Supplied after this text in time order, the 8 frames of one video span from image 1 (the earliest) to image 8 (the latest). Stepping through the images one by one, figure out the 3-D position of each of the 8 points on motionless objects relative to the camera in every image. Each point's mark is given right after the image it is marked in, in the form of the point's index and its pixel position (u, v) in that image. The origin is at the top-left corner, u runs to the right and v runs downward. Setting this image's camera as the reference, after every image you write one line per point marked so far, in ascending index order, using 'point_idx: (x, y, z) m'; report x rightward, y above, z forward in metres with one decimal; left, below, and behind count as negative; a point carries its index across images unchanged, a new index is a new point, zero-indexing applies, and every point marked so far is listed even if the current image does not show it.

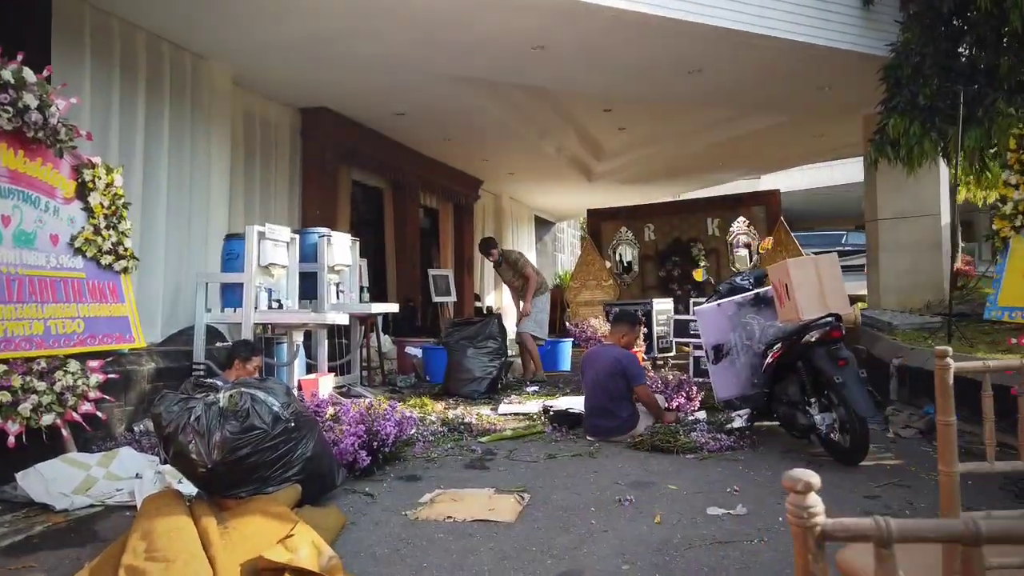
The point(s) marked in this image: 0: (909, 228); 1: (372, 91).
0: (+4.0, +0.6, +7.7) m
1: (-1.4, +1.9, +7.5) m
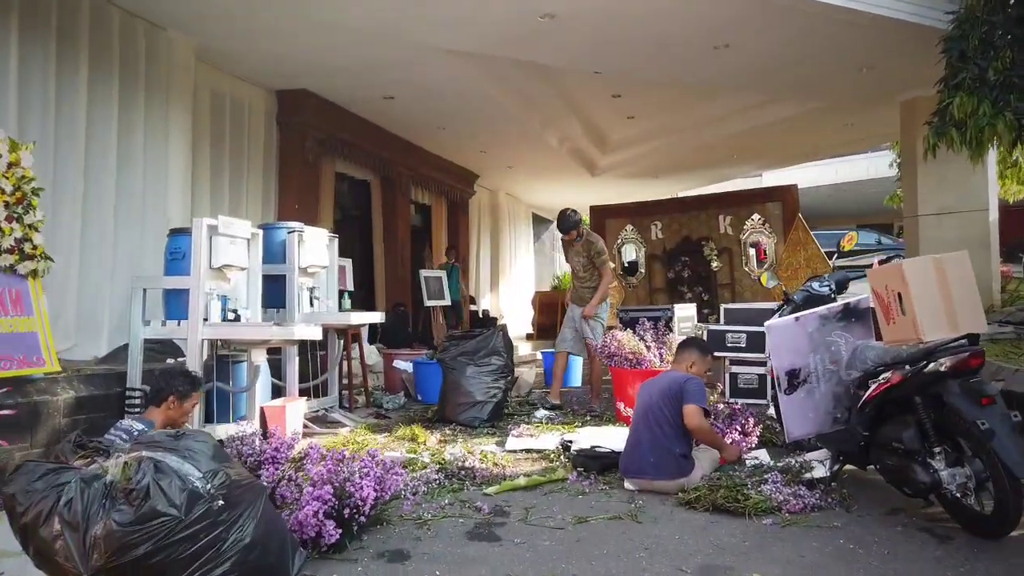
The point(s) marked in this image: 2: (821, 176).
0: (+4.0, +0.6, +6.9) m
1: (-1.4, +1.9, +6.7) m
2: (+6.5, +2.4, +16.1) m
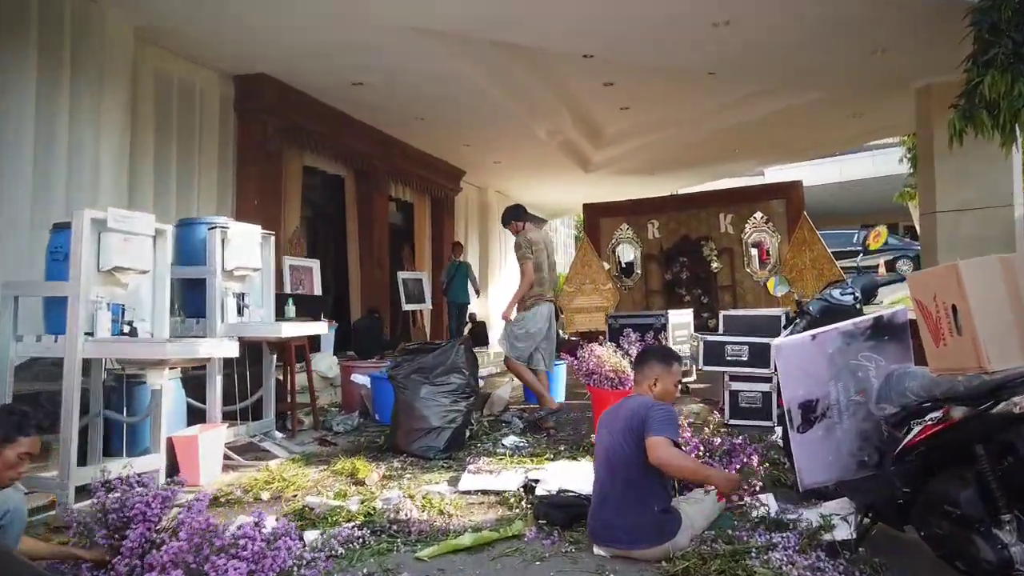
0: (+3.9, +0.5, +6.3) m
1: (-1.5, +1.9, +6.1) m
2: (+6.4, +2.3, +15.4) m
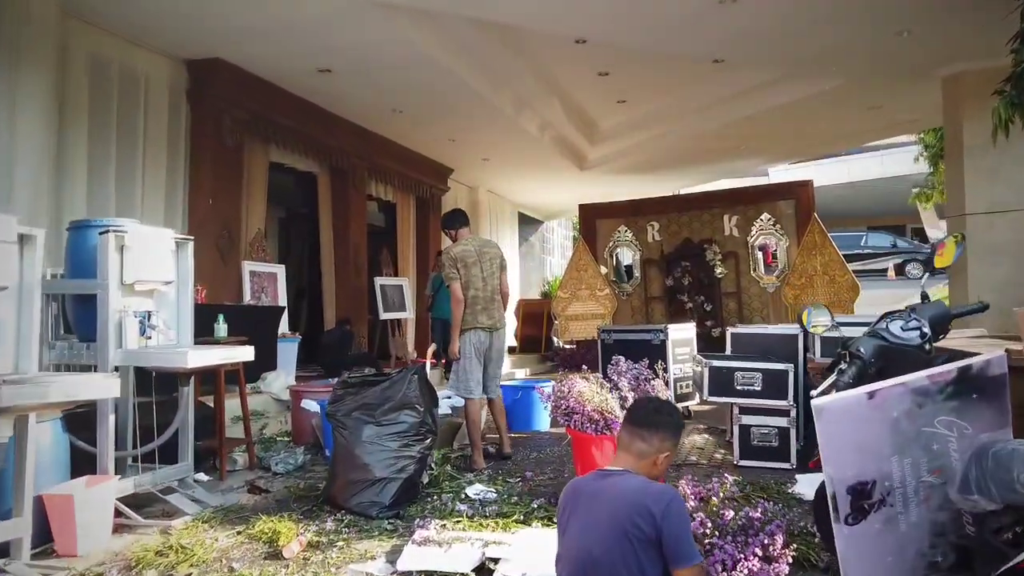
0: (+3.7, +0.5, +5.6) m
1: (-1.7, +1.8, +5.4) m
2: (+6.3, +2.2, +14.8) m
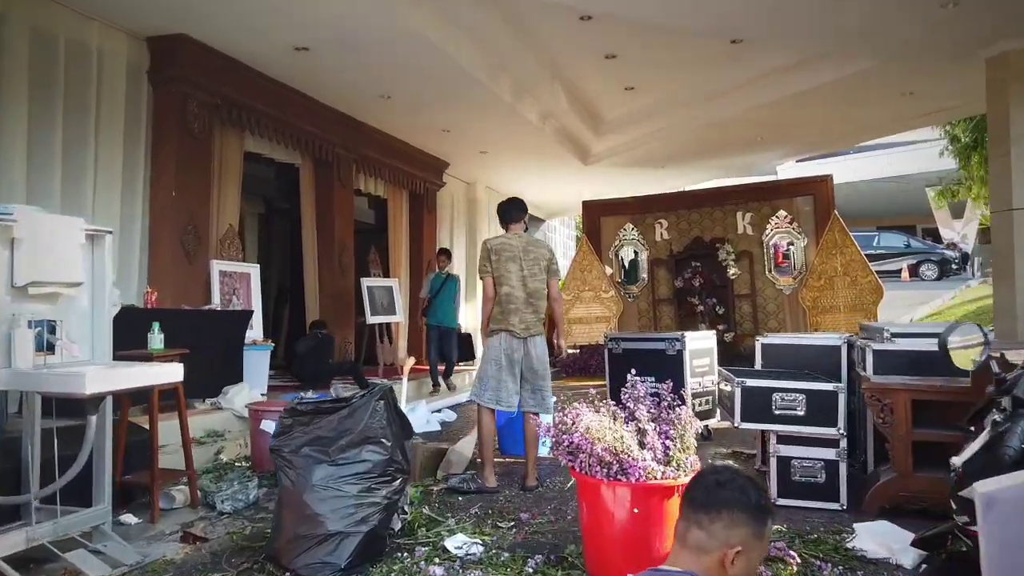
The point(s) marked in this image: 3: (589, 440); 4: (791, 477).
0: (+3.7, +0.4, +5.0) m
1: (-1.7, +1.8, +4.8) m
2: (+6.3, +2.2, +14.1) m
3: (+0.2, -0.4, +2.2) m
4: (+1.1, -0.7, +2.9) m
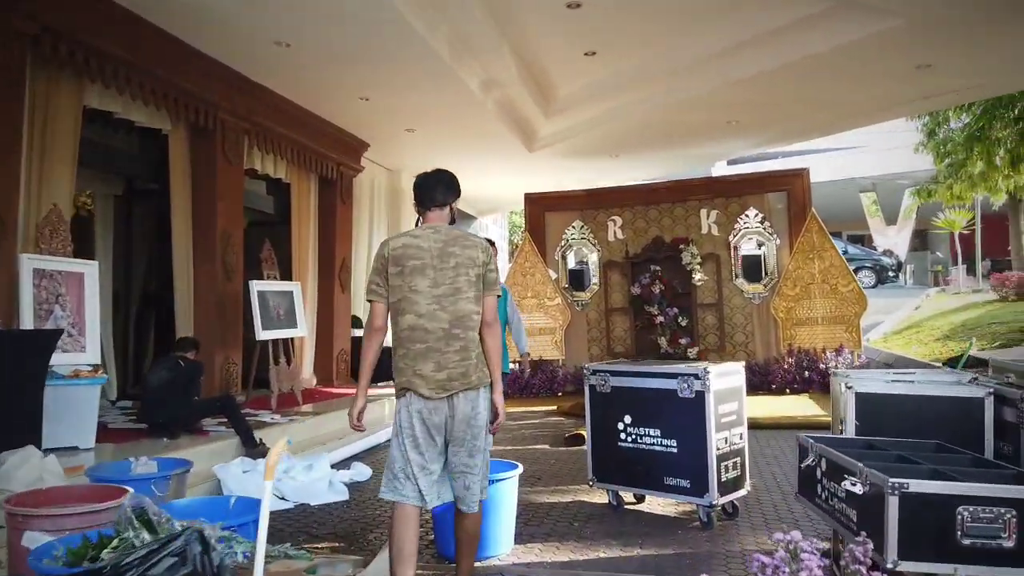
0: (+3.4, +0.4, +4.0) m
1: (-1.9, +1.8, +3.2) m
2: (+5.0, +2.1, +13.3) m
3: (+0.2, -0.5, +0.8) m
4: (+1.0, -0.8, +1.6) m
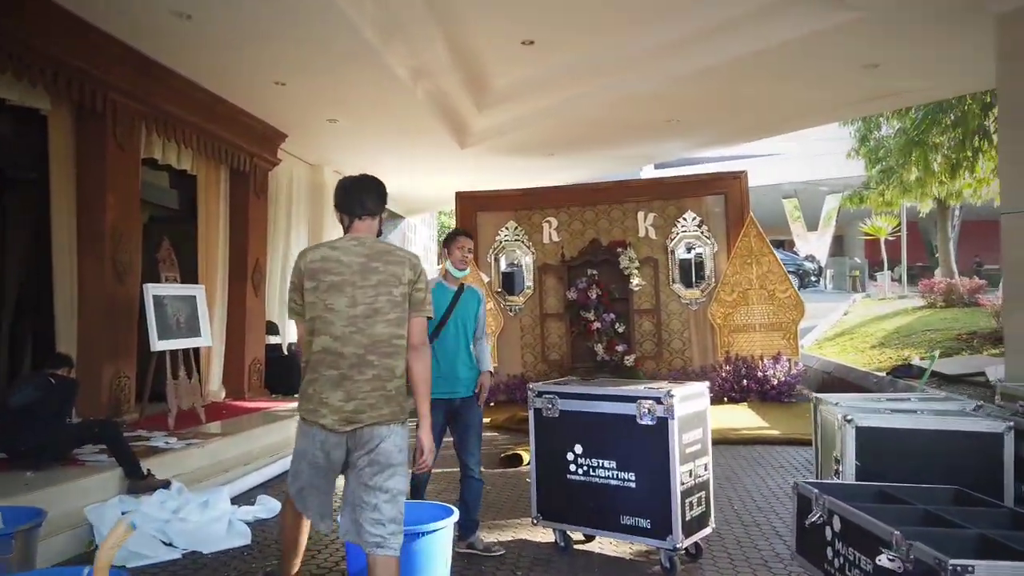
0: (+3.1, +0.3, +3.9) m
1: (-2.2, +1.8, +2.6) m
2: (+3.8, +2.0, +13.3) m
3: (+0.2, -0.5, +0.4) m
4: (+0.9, -0.8, +1.3) m
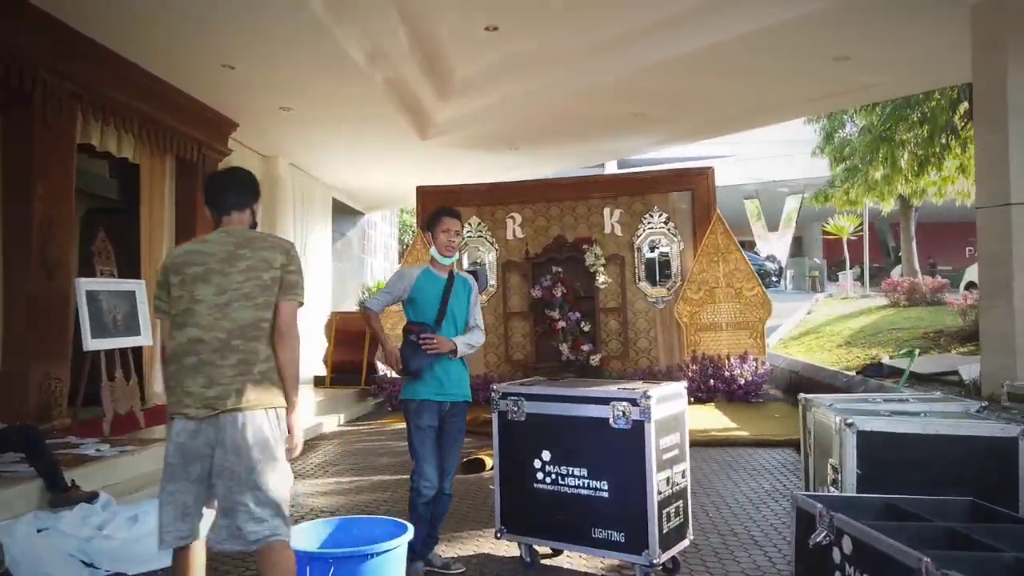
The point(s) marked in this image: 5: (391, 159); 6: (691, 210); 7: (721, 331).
0: (+2.9, +0.3, +3.8) m
1: (-2.3, +1.8, +2.3) m
2: (+3.2, +2.0, +13.3) m
3: (+0.2, -0.5, +0.2) m
4: (+0.8, -0.8, +1.1) m
5: (-1.3, +1.4, +8.3) m
6: (+1.8, +0.8, +7.4) m
7: (+2.0, -0.4, +7.2) m
